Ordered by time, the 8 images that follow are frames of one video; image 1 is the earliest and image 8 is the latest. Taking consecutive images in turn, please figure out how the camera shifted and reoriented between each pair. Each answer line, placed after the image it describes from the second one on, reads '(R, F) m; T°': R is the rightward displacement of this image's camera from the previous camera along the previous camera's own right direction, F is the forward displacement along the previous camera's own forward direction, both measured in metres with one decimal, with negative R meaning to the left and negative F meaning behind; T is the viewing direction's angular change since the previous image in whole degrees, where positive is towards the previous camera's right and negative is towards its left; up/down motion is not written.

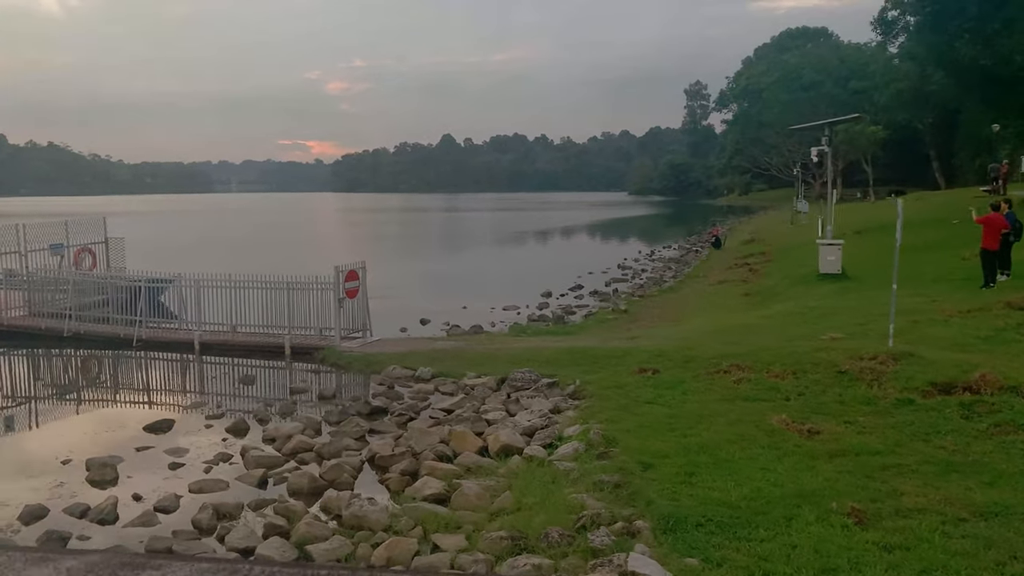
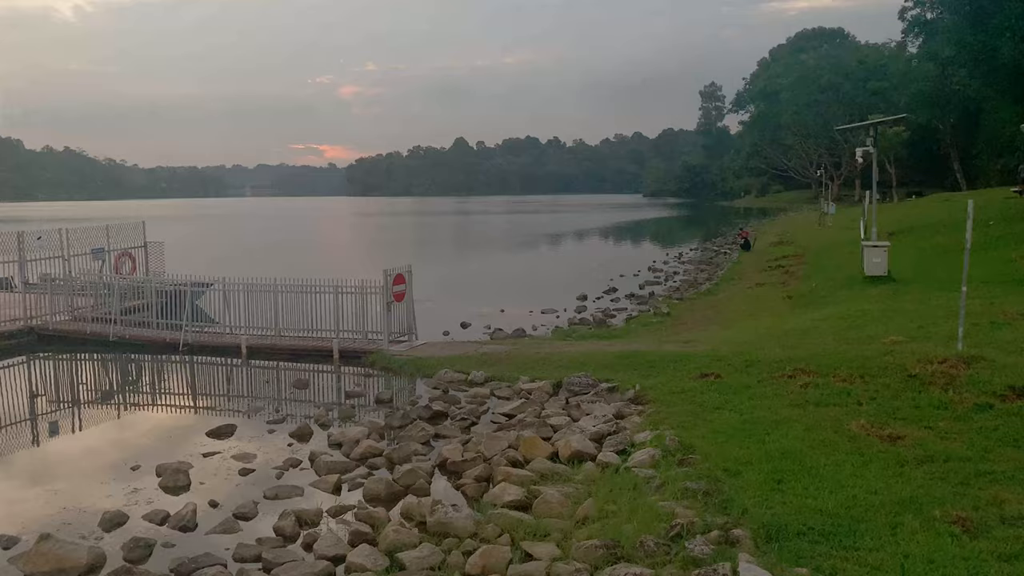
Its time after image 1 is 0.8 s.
(-0.8, +0.1) m; -1°
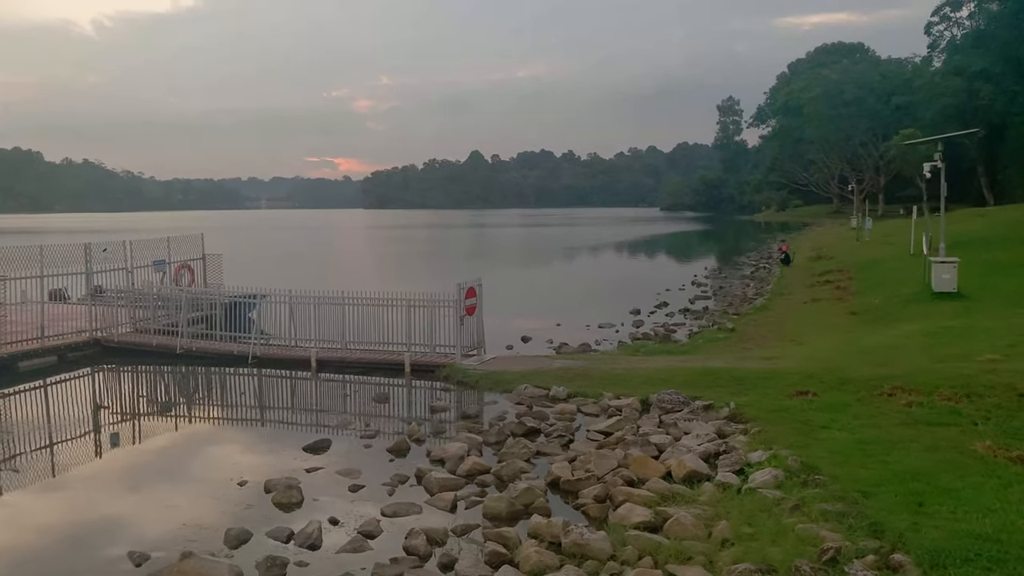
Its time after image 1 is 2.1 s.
(-1.3, +0.1) m; -1°
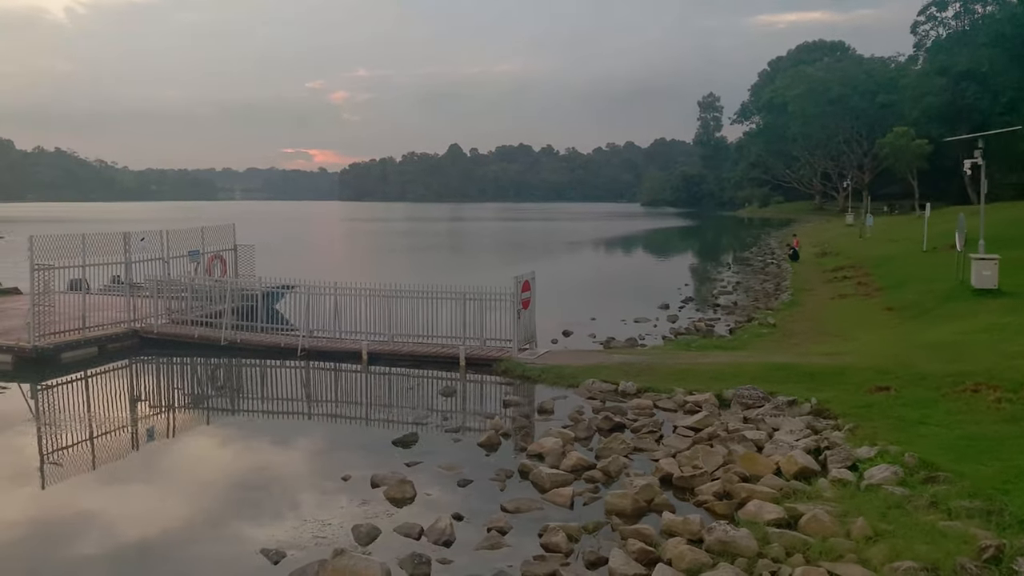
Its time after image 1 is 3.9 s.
(-1.7, +0.2) m; +2°
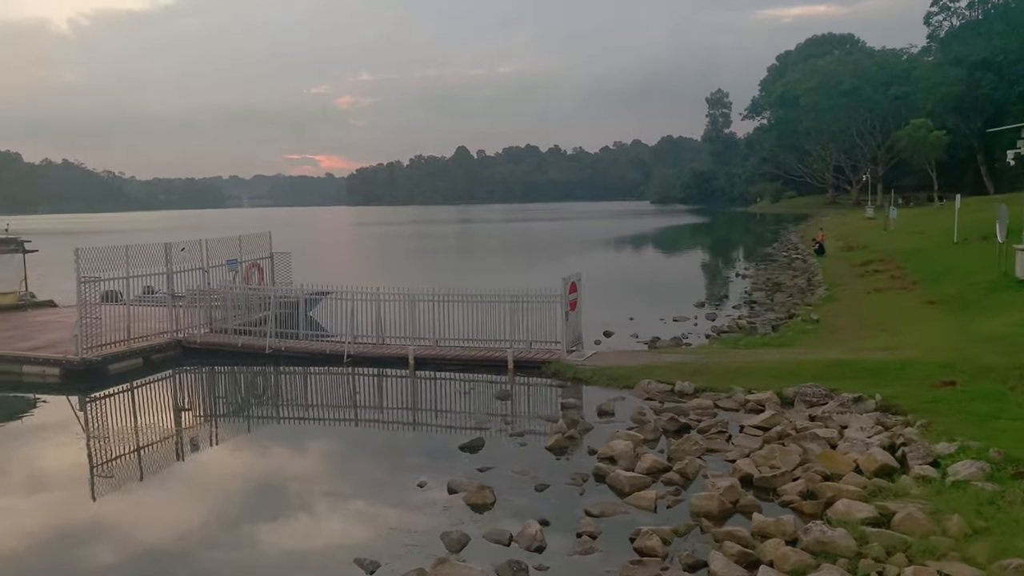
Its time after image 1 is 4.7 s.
(-0.8, +0.1) m; -1°
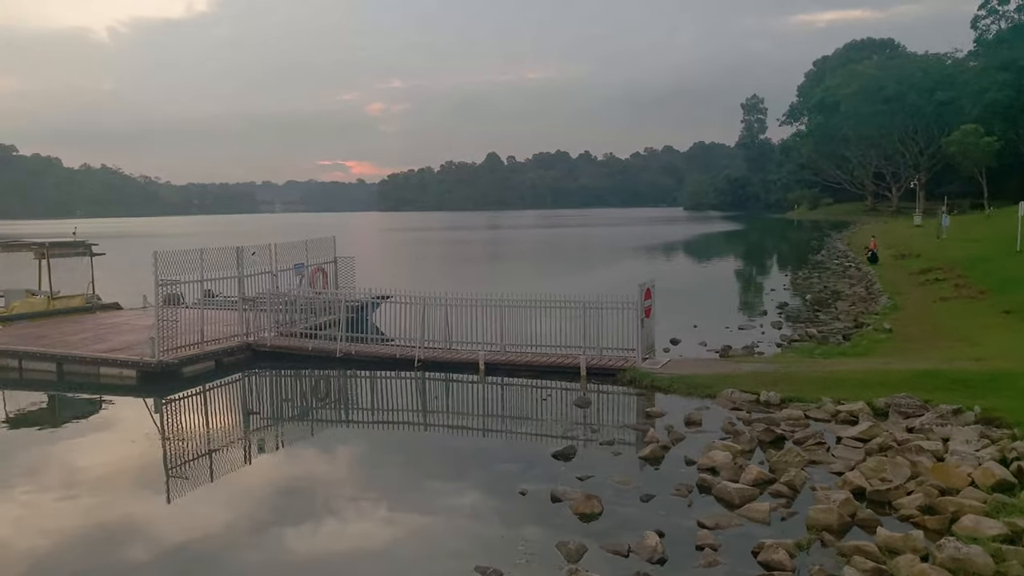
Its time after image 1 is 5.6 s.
(-1.0, +0.1) m; -2°
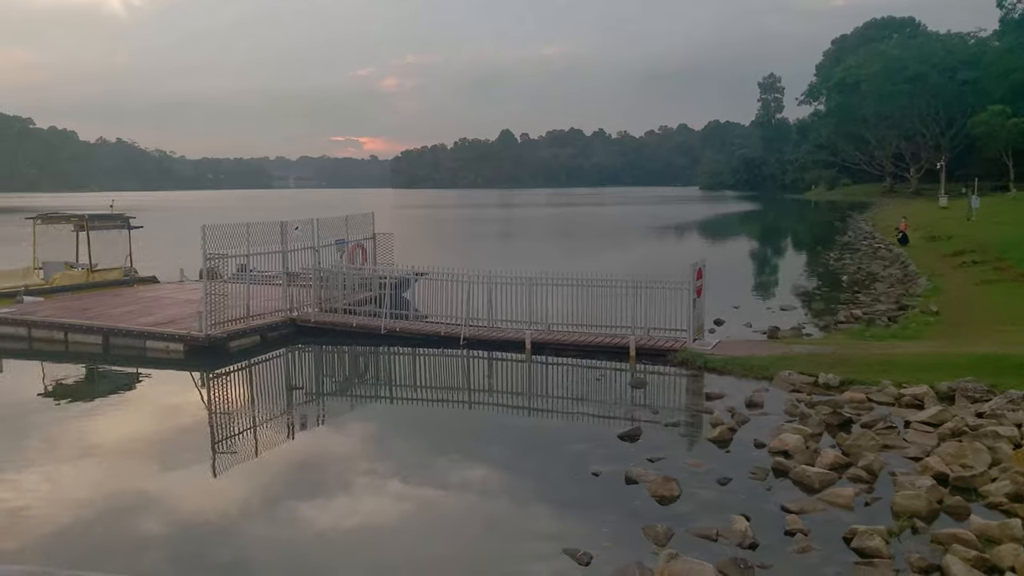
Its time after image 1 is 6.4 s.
(-0.8, +0.2) m; -1°
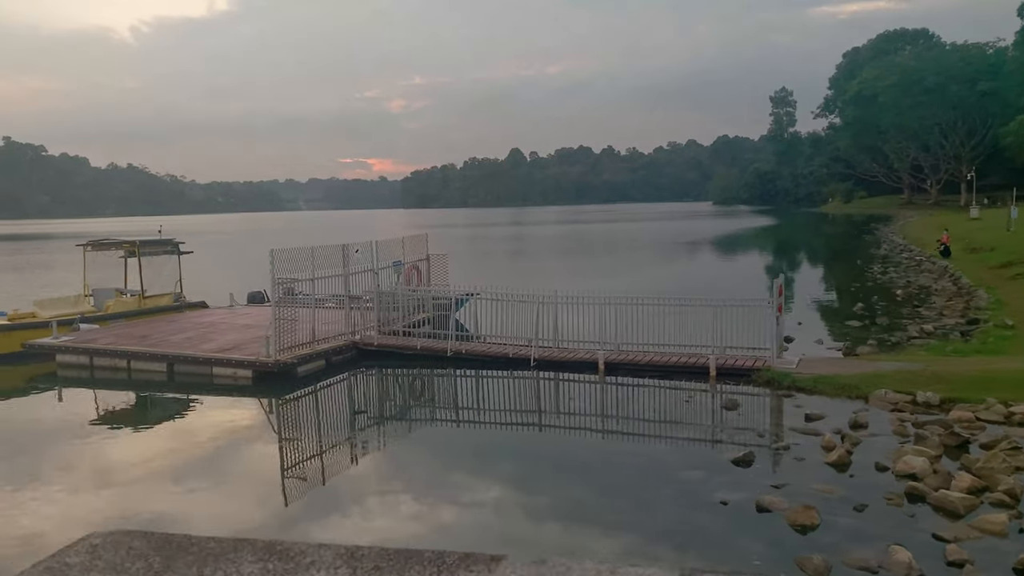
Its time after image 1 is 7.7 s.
(-1.3, +0.3) m; -1°
